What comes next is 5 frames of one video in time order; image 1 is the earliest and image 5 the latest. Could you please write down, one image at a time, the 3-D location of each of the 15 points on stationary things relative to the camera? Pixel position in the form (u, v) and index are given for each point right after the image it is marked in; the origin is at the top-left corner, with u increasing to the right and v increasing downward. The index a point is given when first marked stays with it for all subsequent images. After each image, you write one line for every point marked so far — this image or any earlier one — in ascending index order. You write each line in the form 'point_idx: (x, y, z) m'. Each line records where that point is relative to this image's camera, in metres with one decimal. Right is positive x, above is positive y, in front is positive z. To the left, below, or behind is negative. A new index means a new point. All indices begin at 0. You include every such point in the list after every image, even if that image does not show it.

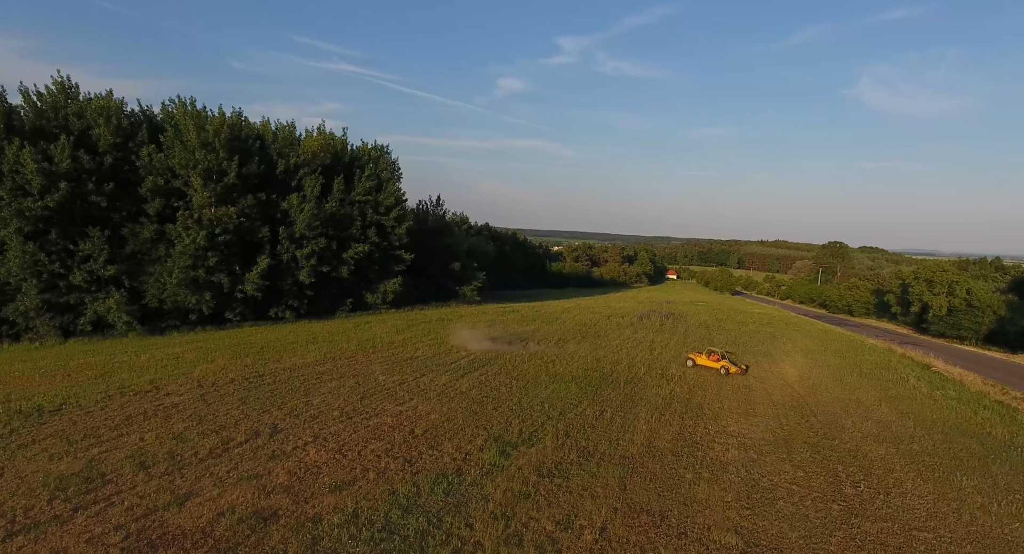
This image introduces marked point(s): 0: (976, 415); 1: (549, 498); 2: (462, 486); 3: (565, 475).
0: (+12.3, -3.7, +13.3) m
1: (+0.6, -3.5, +8.0) m
2: (-0.8, -3.5, +8.4) m
3: (+1.0, -3.5, +8.9) m
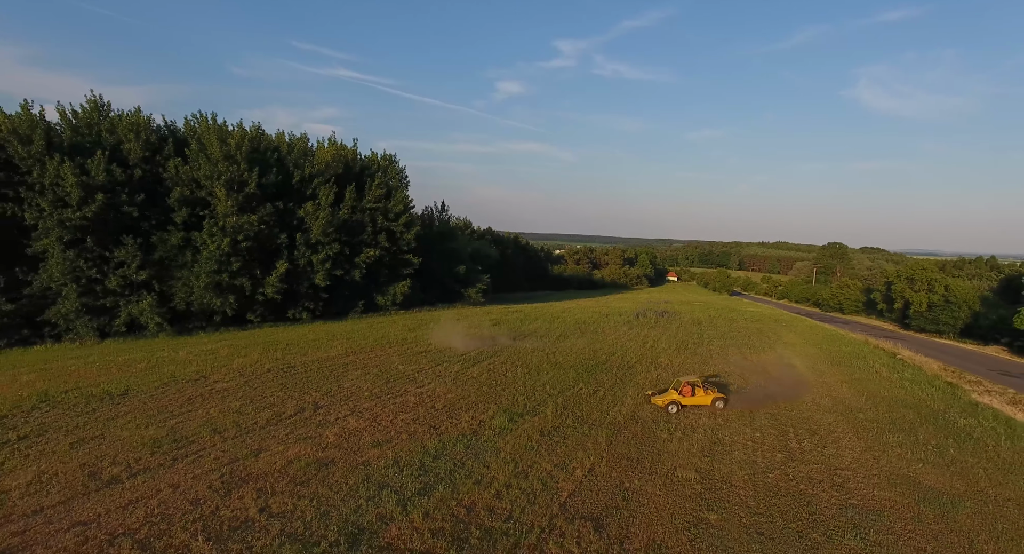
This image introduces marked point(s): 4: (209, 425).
0: (+12.5, -3.5, +15.2) m
1: (+0.8, -3.4, +9.9) m
2: (-0.7, -3.4, +10.3) m
3: (+1.1, -3.4, +10.8) m
4: (-7.0, -3.4, +11.4) m
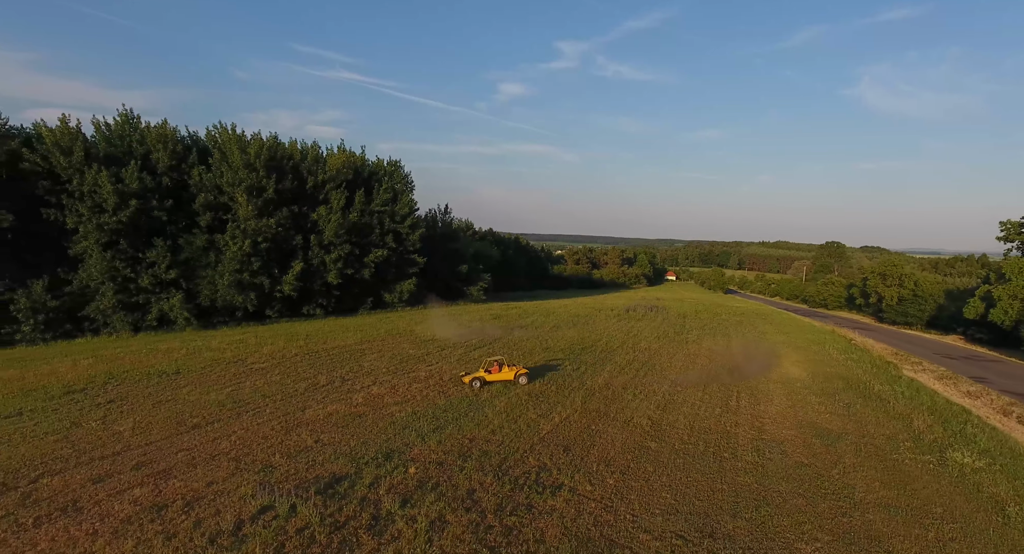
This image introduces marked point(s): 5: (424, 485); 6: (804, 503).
0: (+12.3, -3.3, +17.7) m
1: (+0.6, -3.2, +12.5) m
2: (-0.9, -3.2, +12.8) m
3: (+0.9, -3.2, +13.4) m
4: (-7.1, -3.2, +14.0) m
5: (-1.4, -3.4, +8.1) m
6: (+4.7, -3.6, +8.0) m
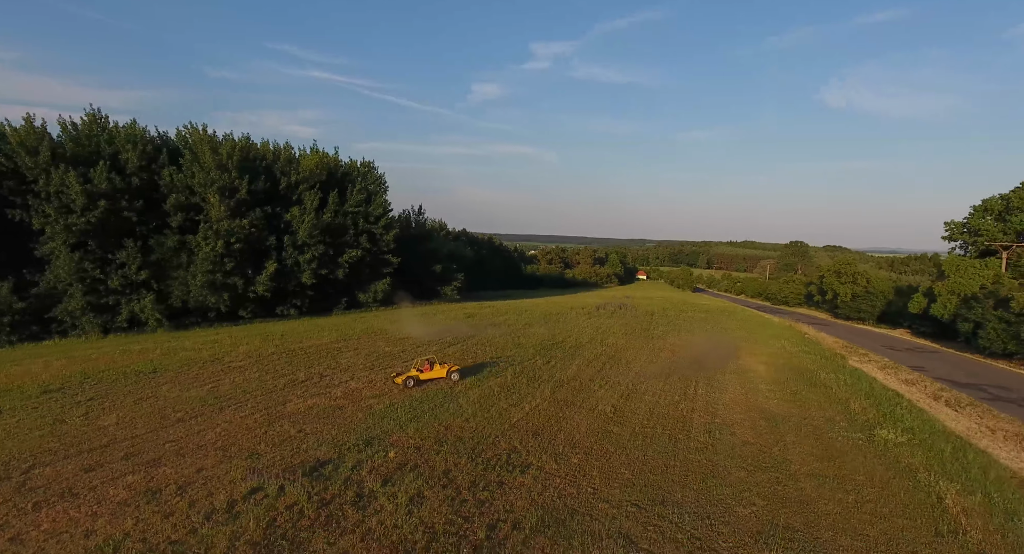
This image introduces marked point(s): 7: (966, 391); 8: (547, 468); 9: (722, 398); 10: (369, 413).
0: (+11.3, -3.2, +19.0) m
1: (-0.1, -3.2, +13.3) m
2: (-1.6, -3.1, +13.5) m
3: (+0.2, -3.1, +14.1) m
4: (-7.9, -3.2, +14.4) m
5: (-1.9, -3.4, +8.8) m
6: (+4.2, -3.6, +9.0) m
7: (+15.1, -3.8, +16.5) m
8: (+0.6, -3.4, +9.0) m
9: (+5.7, -3.3, +13.6) m
10: (-3.4, -3.2, +11.7) m
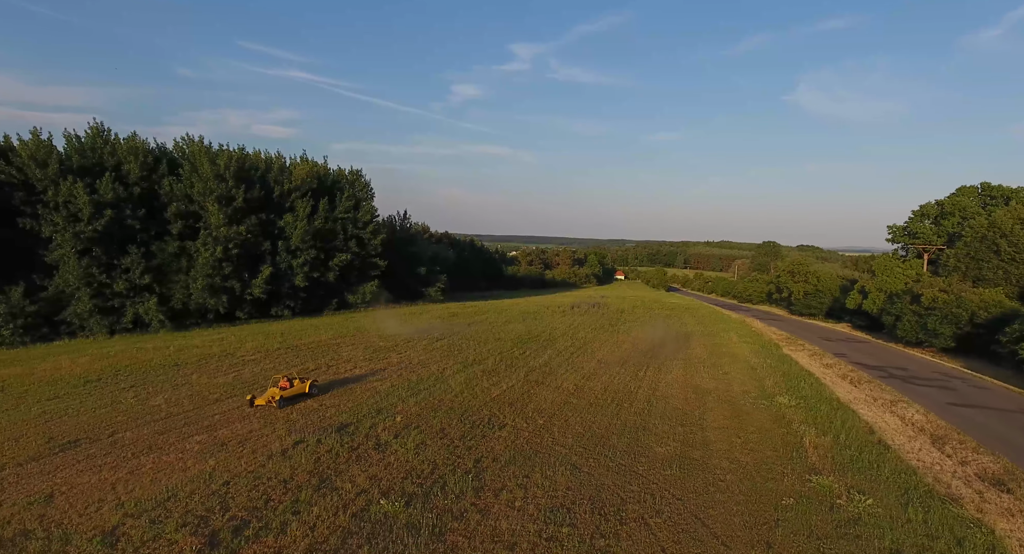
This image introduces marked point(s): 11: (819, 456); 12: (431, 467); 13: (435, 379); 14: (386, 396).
0: (+10.5, -3.2, +22.2) m
1: (-0.7, -3.3, +16.0) m
2: (-2.2, -3.2, +16.3) m
3: (-0.5, -3.2, +16.9) m
4: (-8.6, -3.4, +16.9) m
5: (-2.4, -3.5, +11.5) m
6: (+3.7, -3.6, +11.9) m
7: (+14.3, -3.8, +19.8) m
8: (+0.2, -3.5, +11.8) m
9: (+5.1, -3.4, +16.6) m
10: (-4.0, -3.3, +14.4) m
11: (+6.2, -3.6, +10.0) m
12: (-1.6, -3.6, +9.4) m
13: (-2.4, -3.3, +15.7) m
14: (-3.6, -3.3, +13.9) m
